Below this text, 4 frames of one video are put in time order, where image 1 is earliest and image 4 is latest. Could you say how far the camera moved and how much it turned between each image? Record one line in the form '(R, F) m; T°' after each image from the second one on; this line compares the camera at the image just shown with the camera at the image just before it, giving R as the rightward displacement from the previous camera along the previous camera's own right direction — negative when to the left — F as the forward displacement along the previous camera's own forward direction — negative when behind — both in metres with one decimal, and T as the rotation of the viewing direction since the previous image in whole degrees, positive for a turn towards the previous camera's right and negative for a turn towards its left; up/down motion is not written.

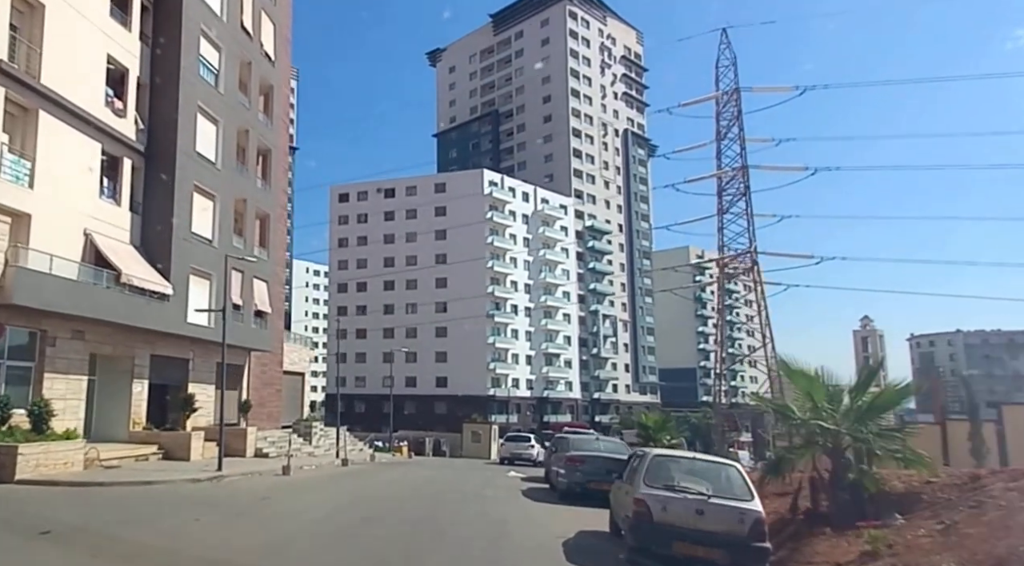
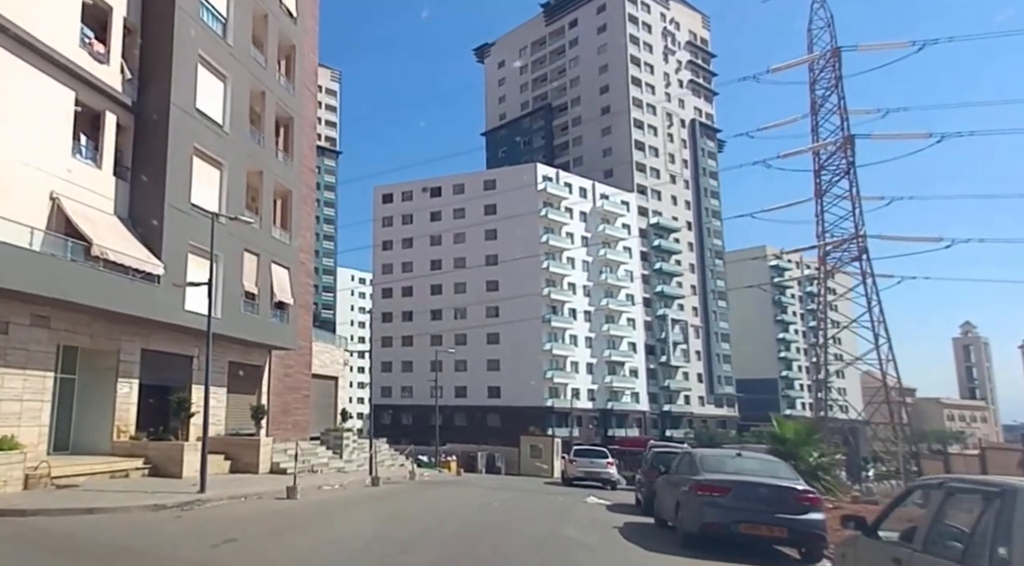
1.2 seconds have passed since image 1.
(-0.3, +4.8) m; -4°
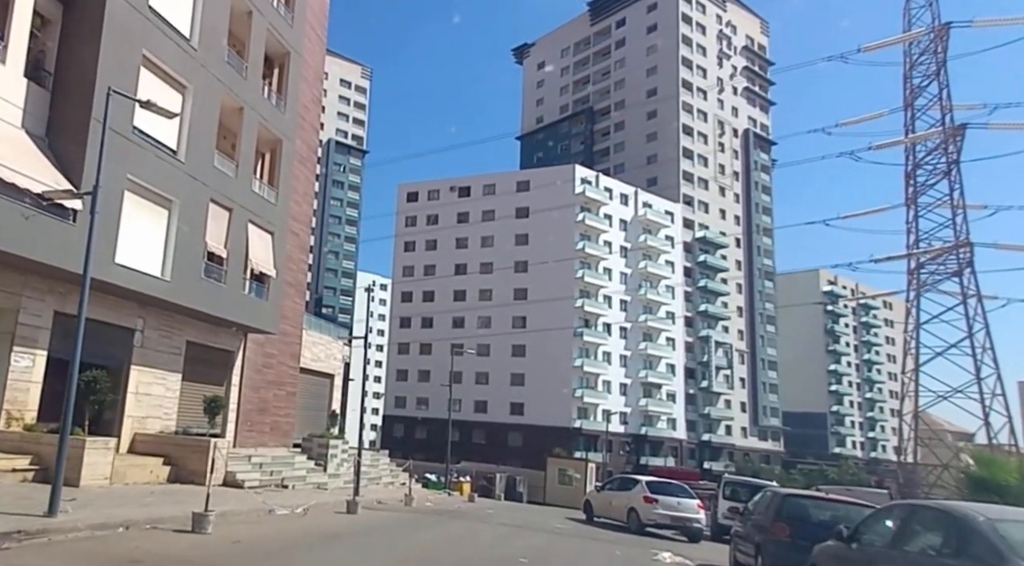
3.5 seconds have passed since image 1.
(-0.2, +5.3) m; -2°
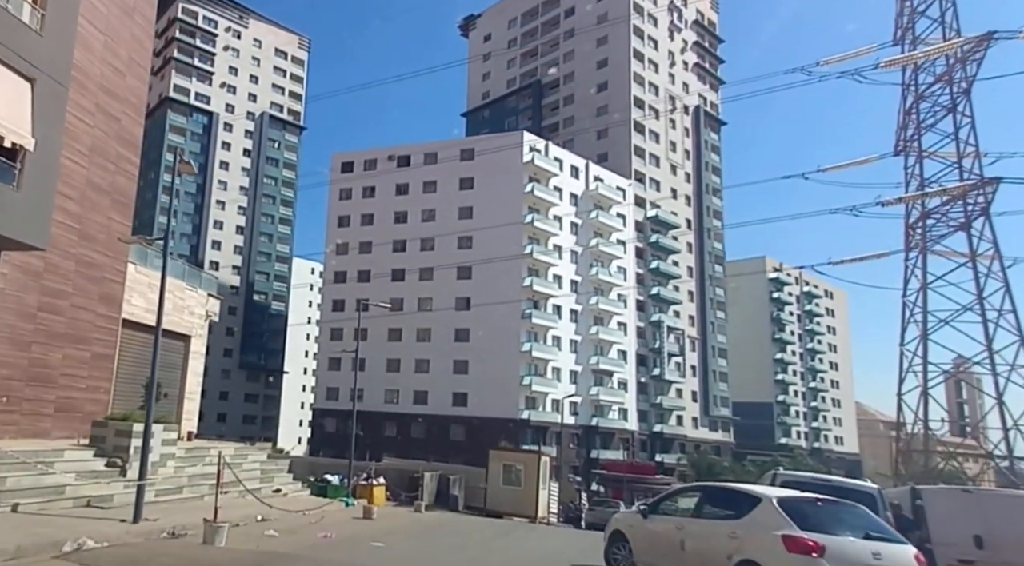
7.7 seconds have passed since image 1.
(+0.5, +8.2) m; +4°
